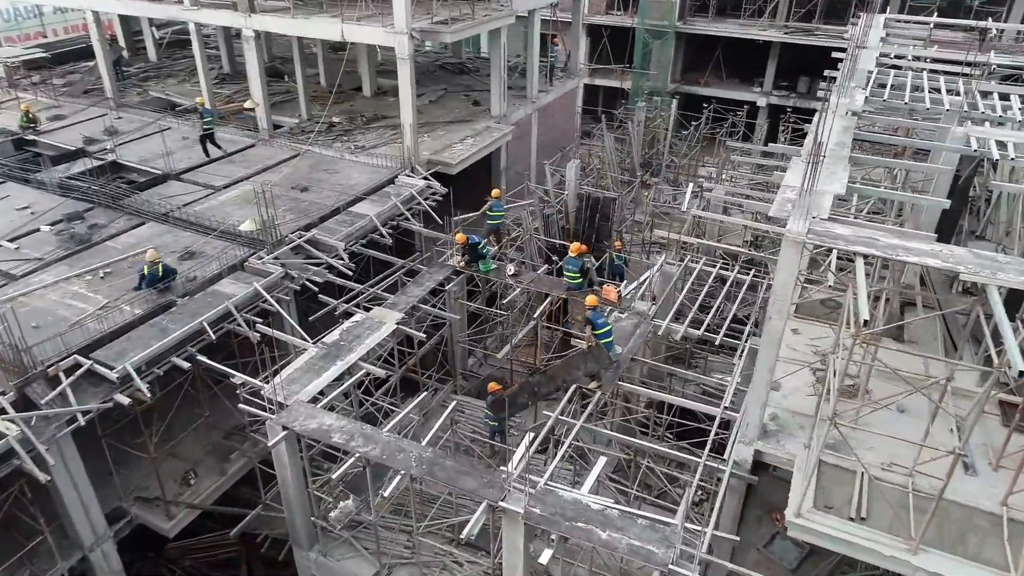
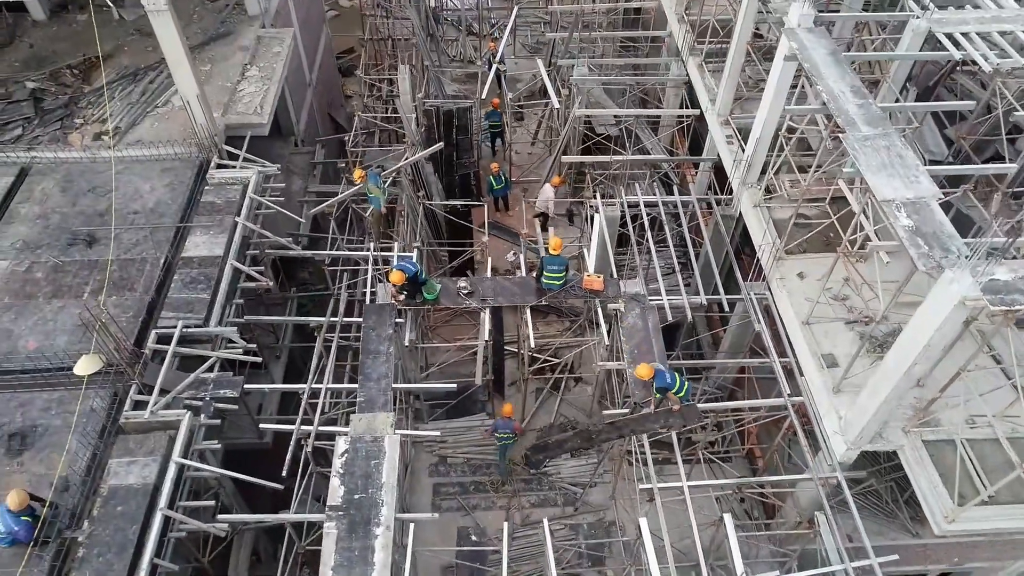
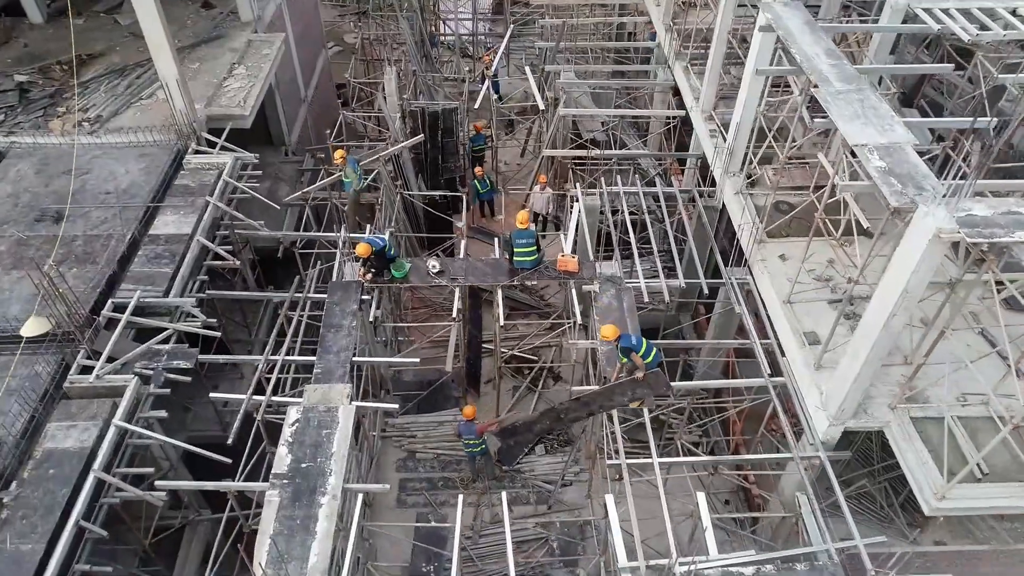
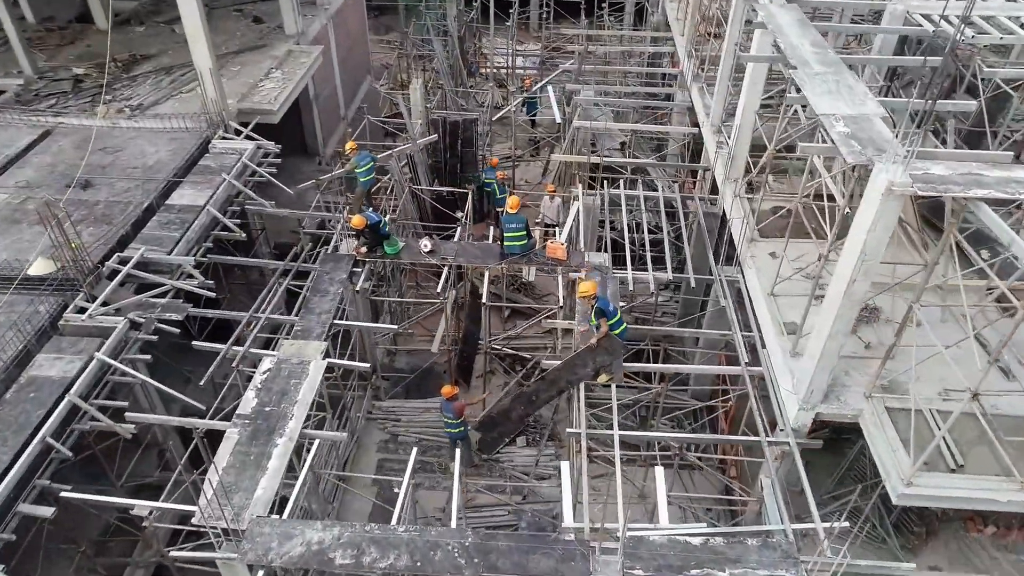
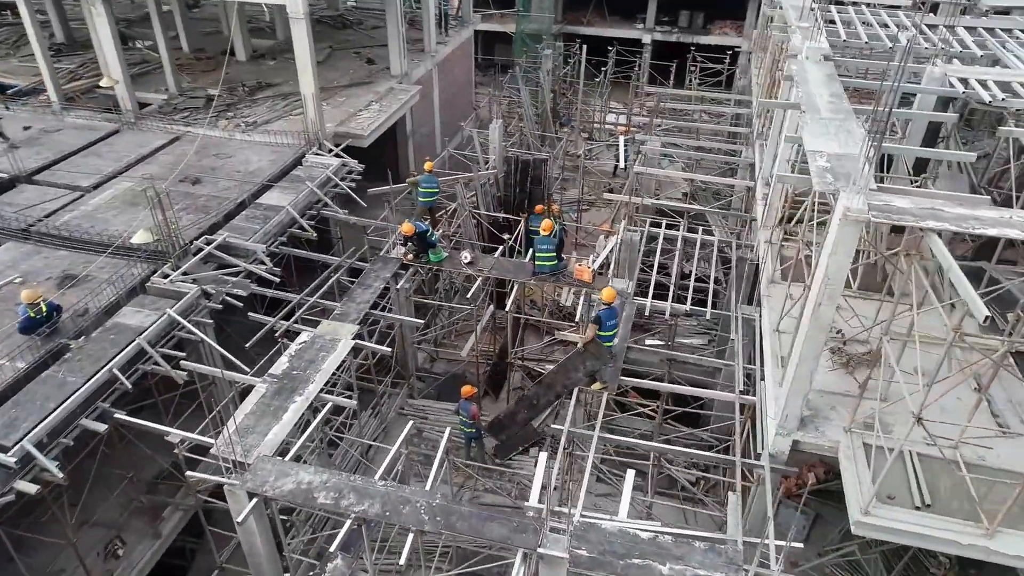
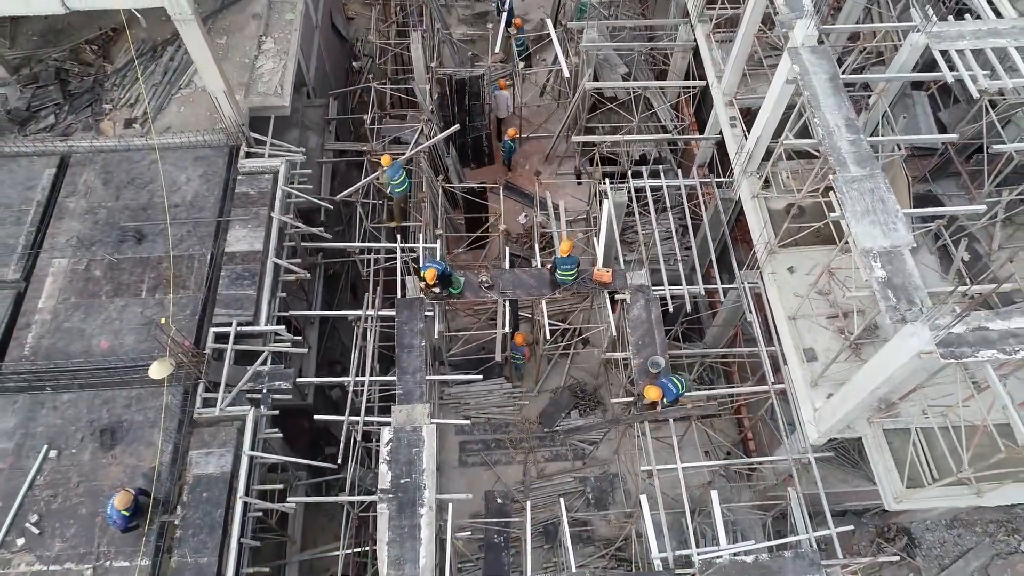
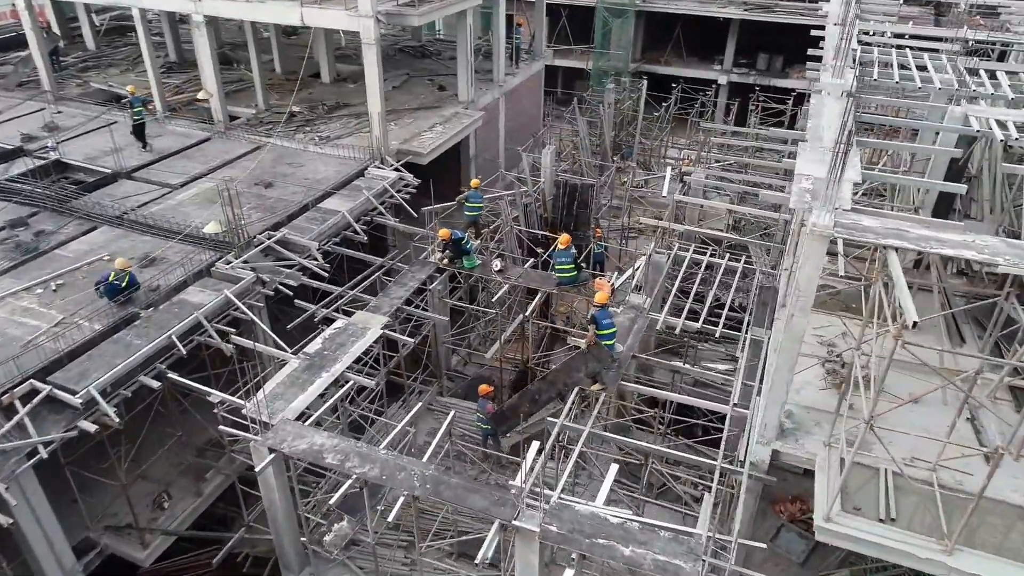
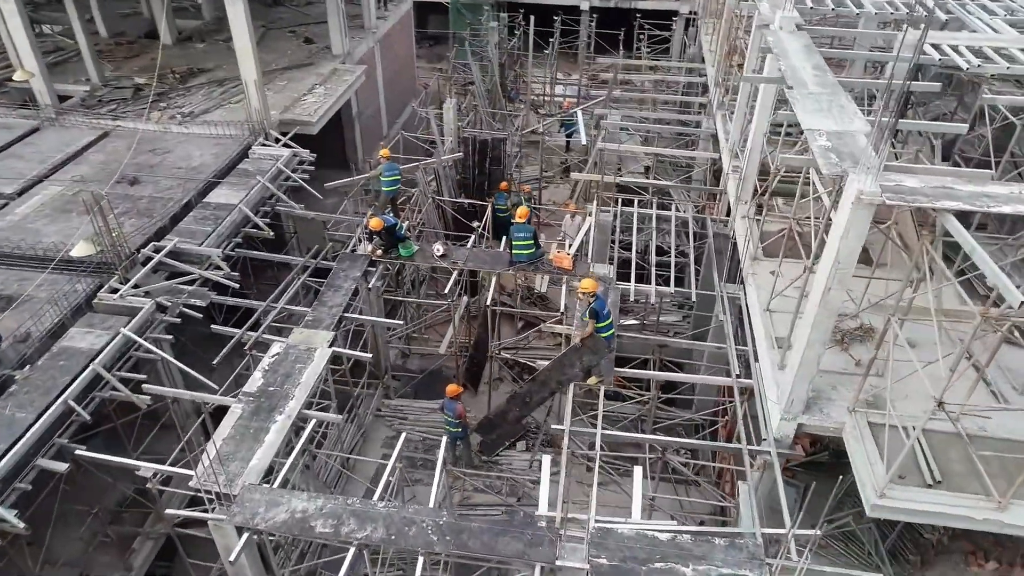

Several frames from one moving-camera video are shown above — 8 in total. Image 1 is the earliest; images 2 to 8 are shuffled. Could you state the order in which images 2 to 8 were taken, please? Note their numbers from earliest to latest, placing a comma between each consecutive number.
7, 5, 8, 4, 3, 2, 6
